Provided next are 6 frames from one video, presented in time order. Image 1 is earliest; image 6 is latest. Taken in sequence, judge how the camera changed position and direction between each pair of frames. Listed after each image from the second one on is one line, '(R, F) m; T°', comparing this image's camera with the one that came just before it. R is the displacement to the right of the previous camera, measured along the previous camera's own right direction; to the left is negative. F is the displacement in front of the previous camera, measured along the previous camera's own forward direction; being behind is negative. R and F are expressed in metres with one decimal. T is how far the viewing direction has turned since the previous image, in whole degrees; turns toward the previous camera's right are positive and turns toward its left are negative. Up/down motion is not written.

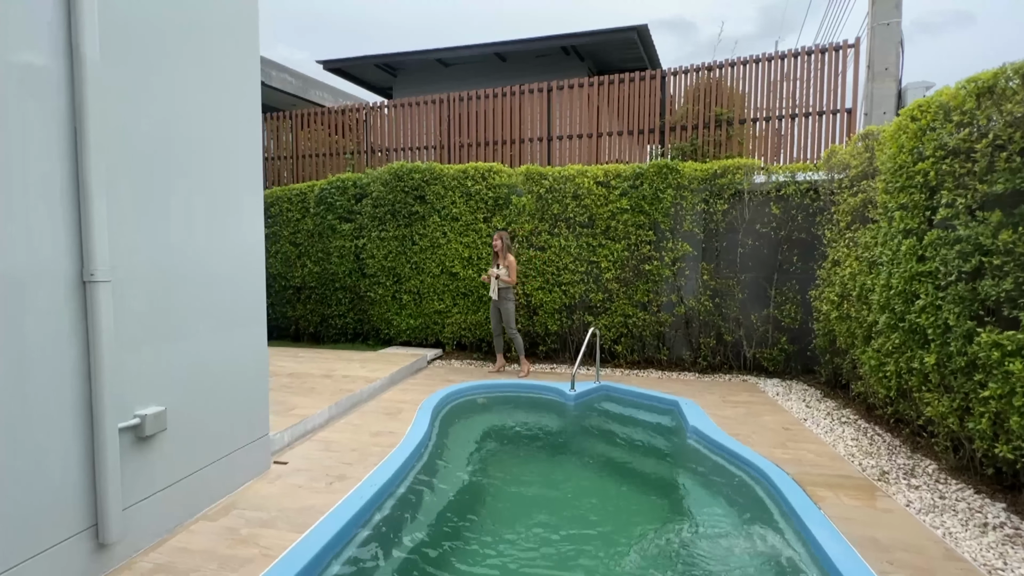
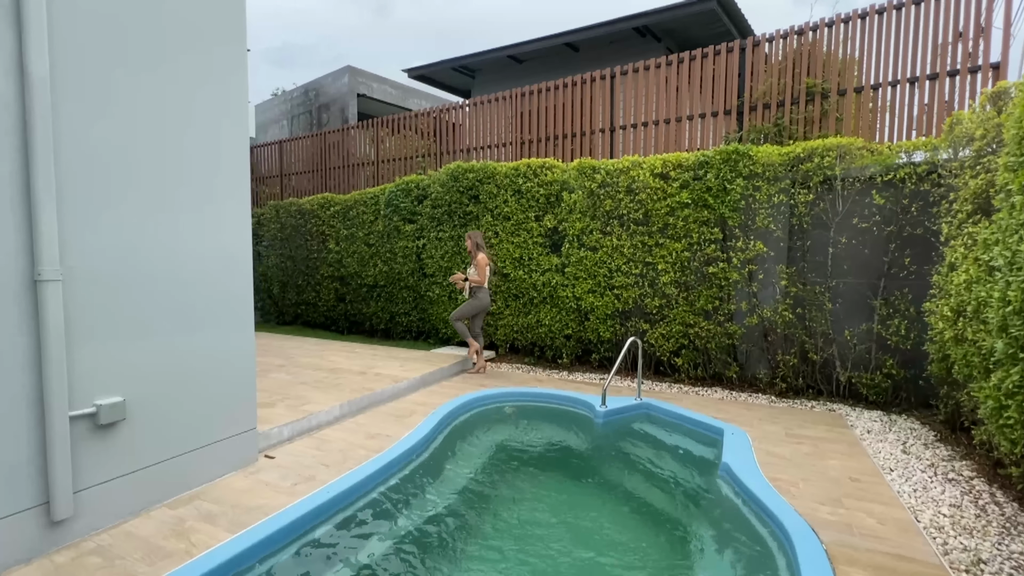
(+0.9, +0.4) m; -14°
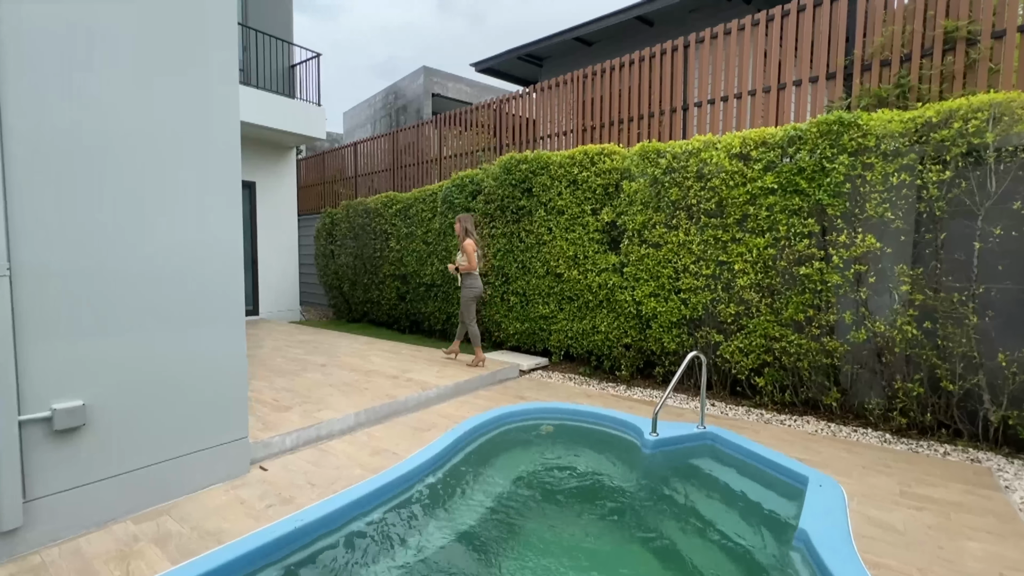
(+0.5, +0.6) m; -11°
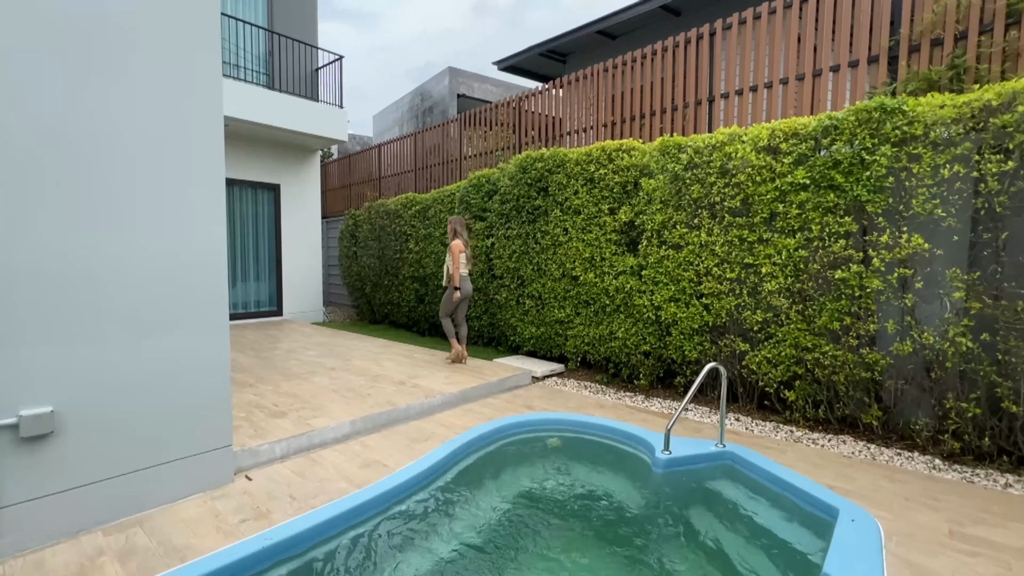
(+0.3, +0.2) m; -4°
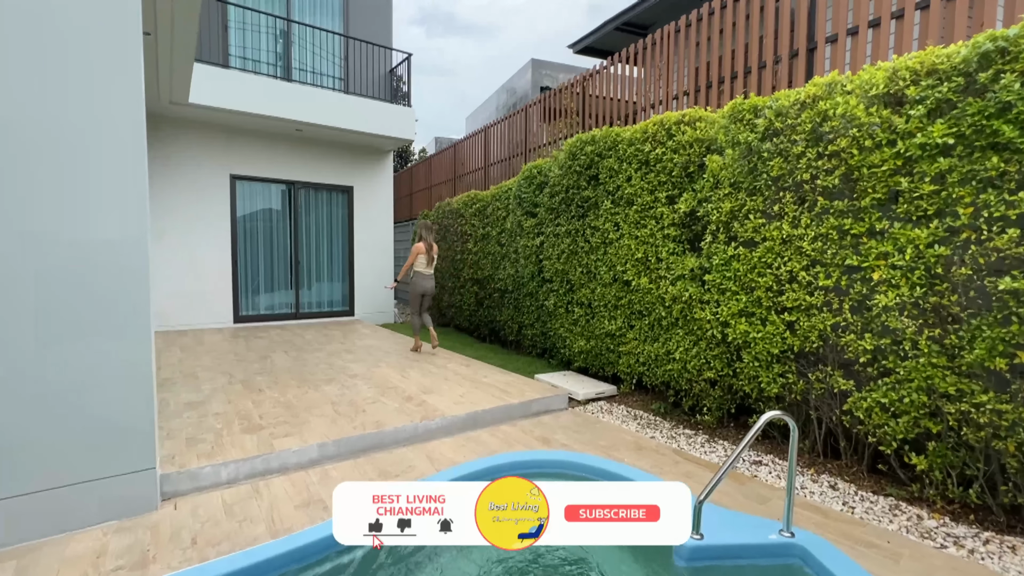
(+0.8, +0.9) m; -14°
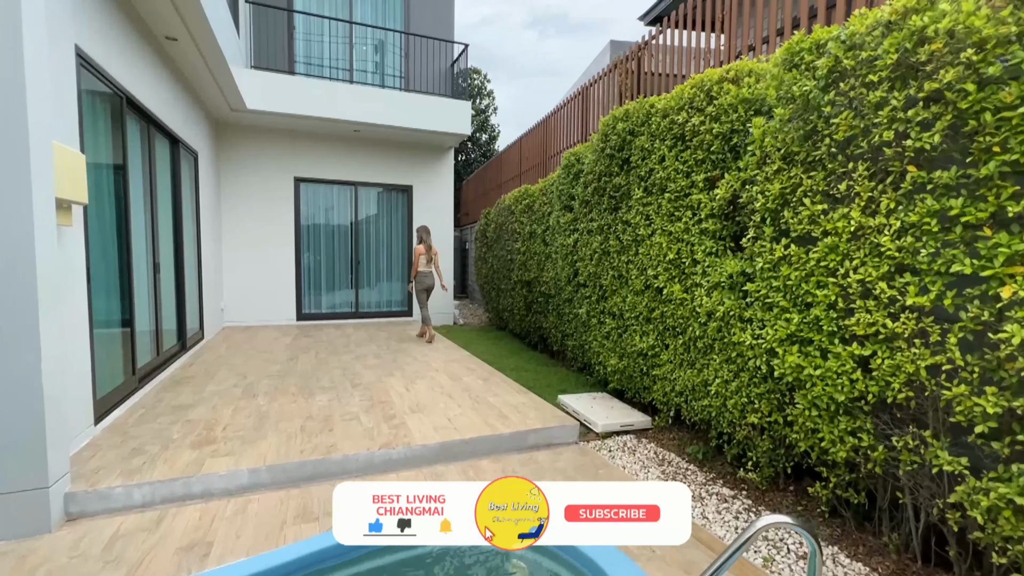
(+0.9, +0.8) m; -13°
